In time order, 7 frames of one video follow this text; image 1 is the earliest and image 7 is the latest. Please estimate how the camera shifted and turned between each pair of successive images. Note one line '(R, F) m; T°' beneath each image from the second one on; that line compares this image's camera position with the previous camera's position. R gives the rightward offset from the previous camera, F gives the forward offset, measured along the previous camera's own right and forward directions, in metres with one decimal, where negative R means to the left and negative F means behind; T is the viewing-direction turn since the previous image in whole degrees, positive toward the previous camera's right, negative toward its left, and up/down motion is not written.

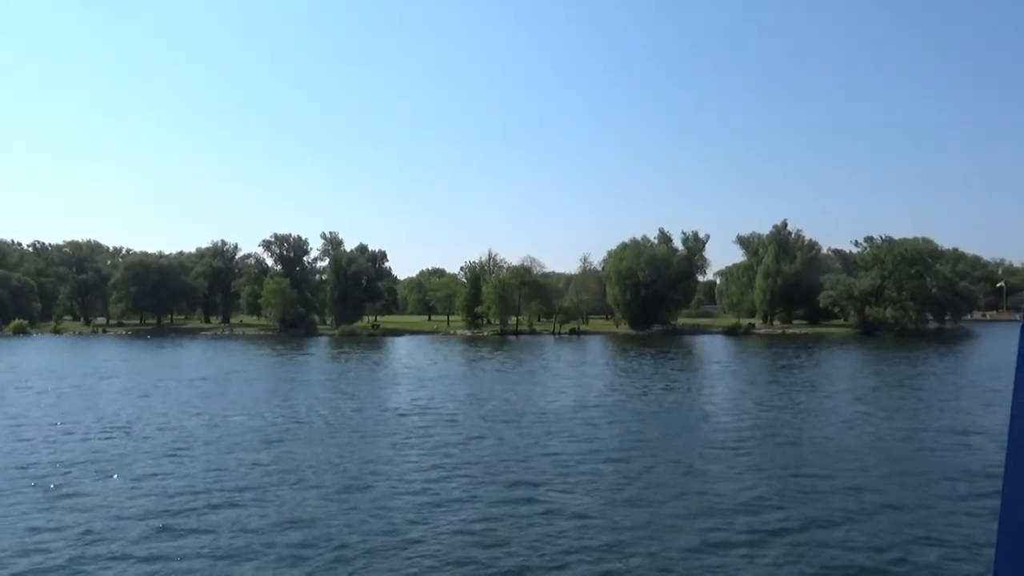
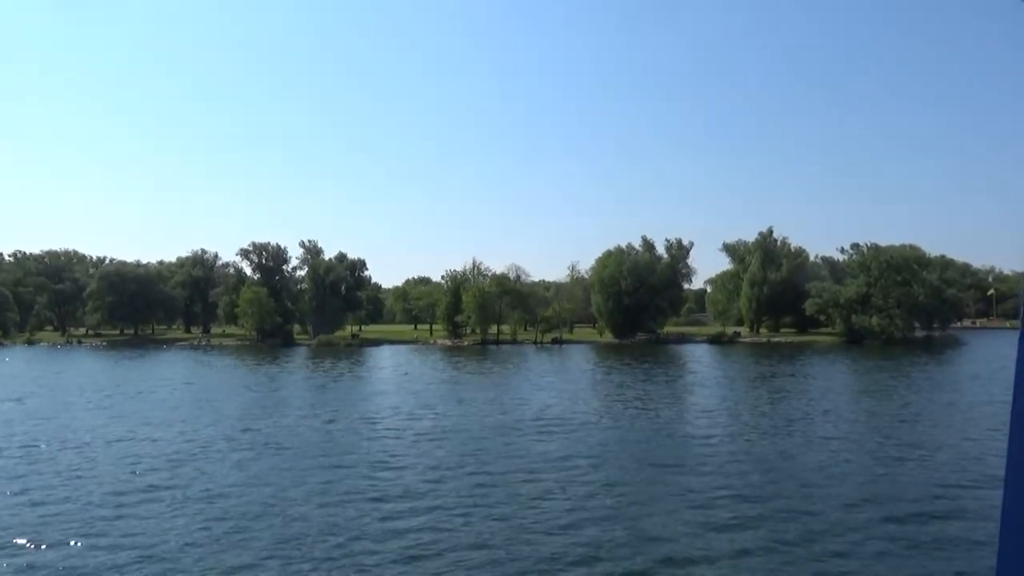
(+0.7, +0.8) m; 0°
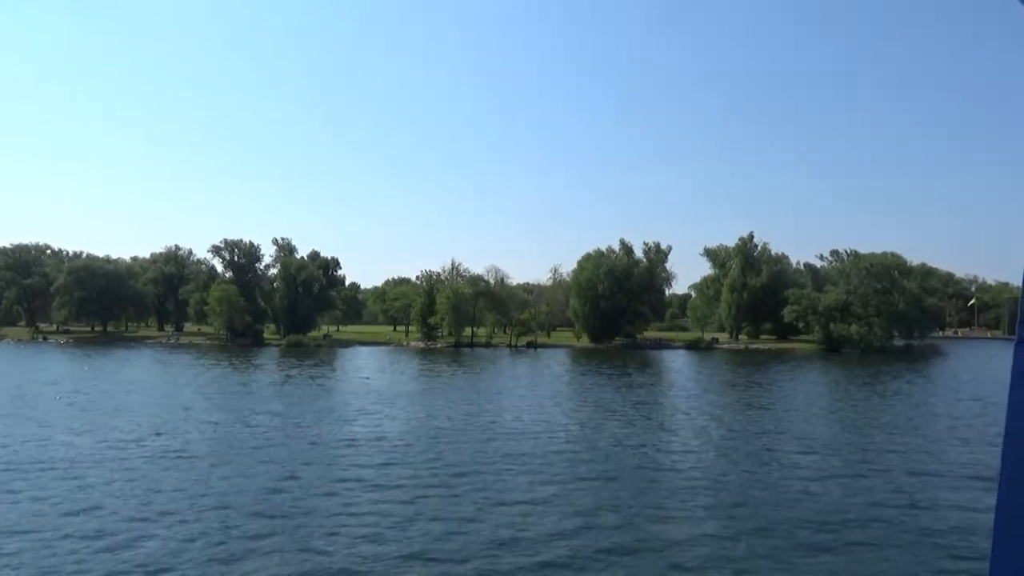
(+0.7, +0.8) m; +1°
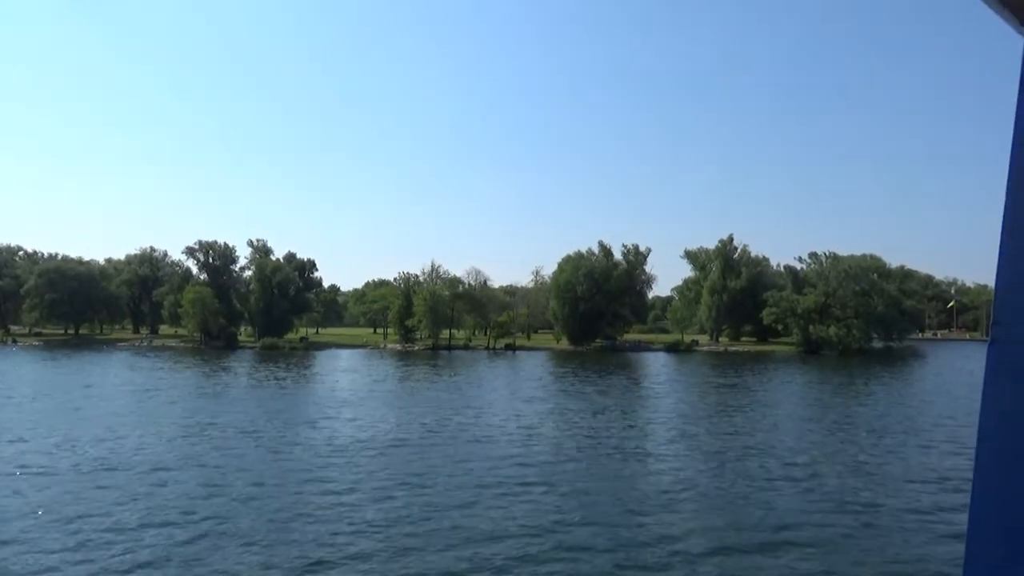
(+0.3, +0.4) m; +1°
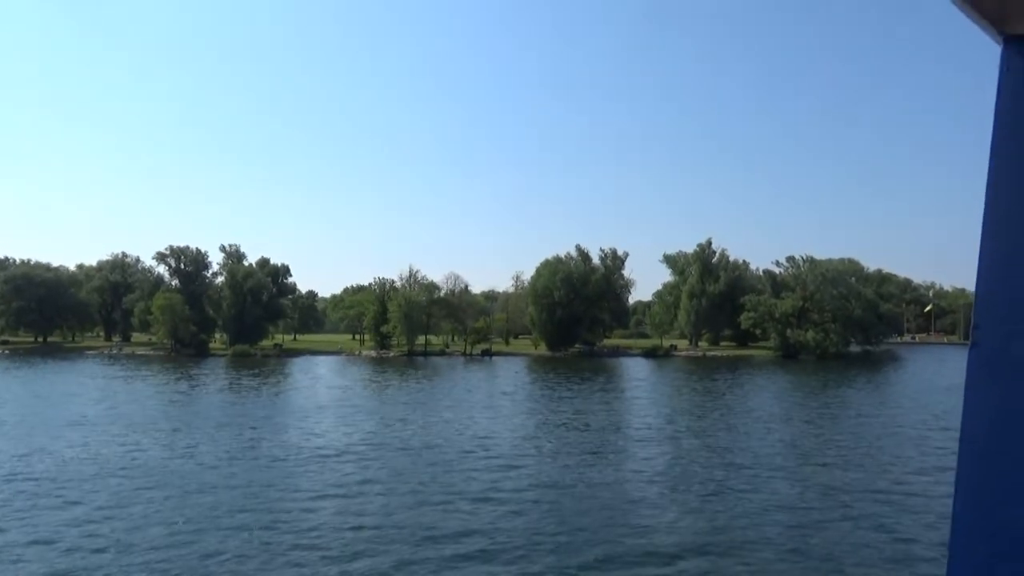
(+0.4, +0.5) m; +1°
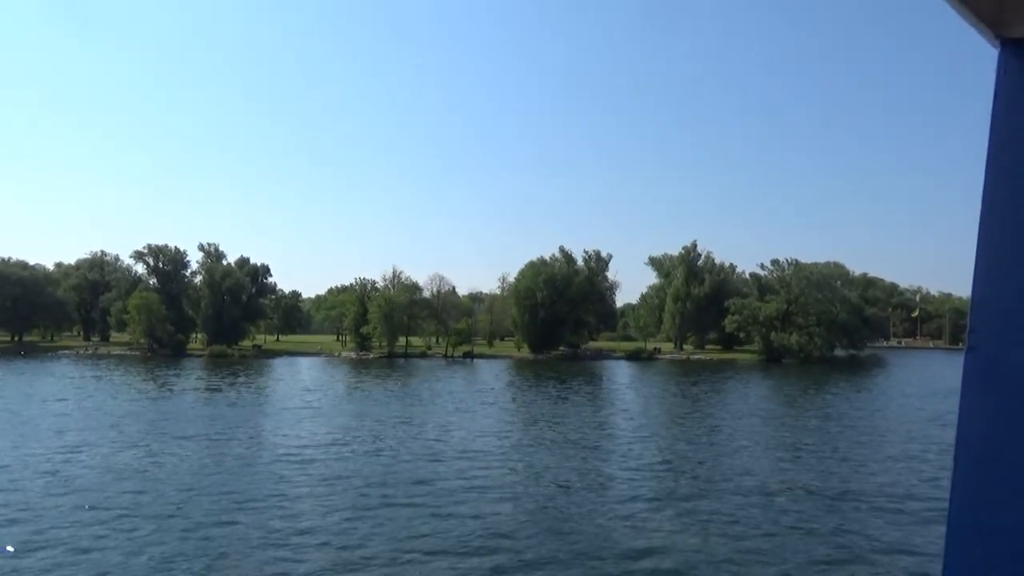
(+0.4, +0.5) m; +1°
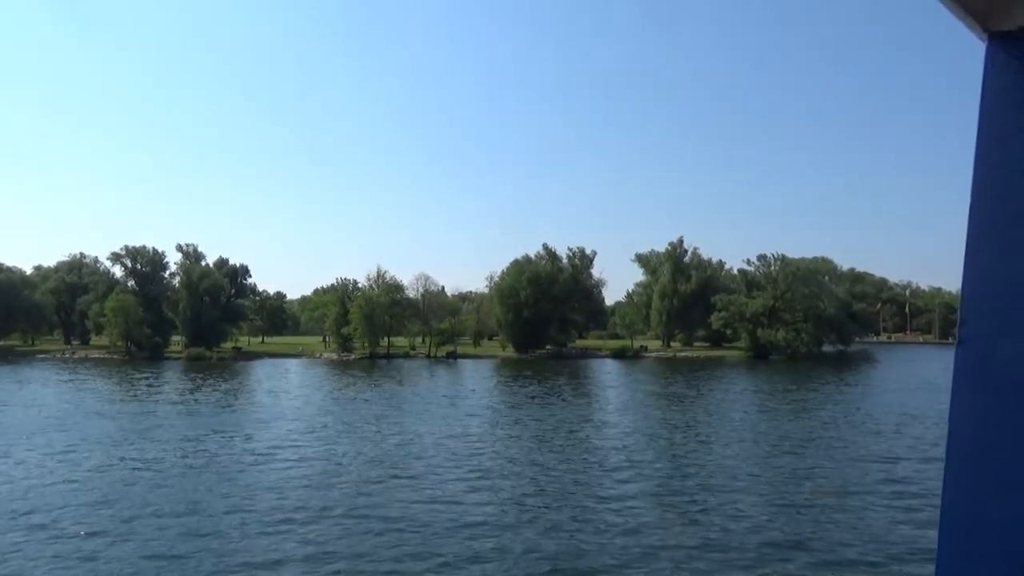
(+0.5, +0.7) m; +1°
